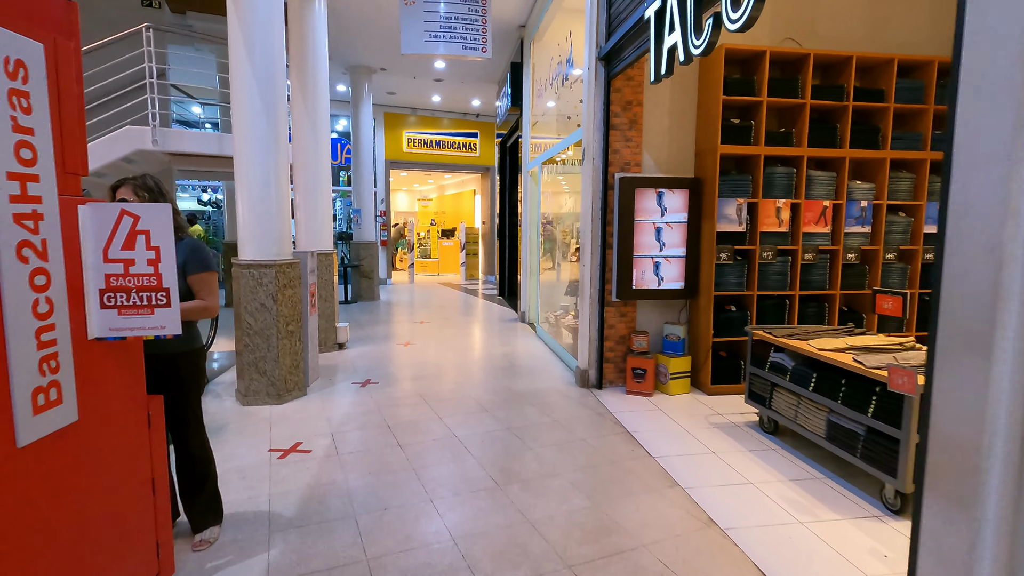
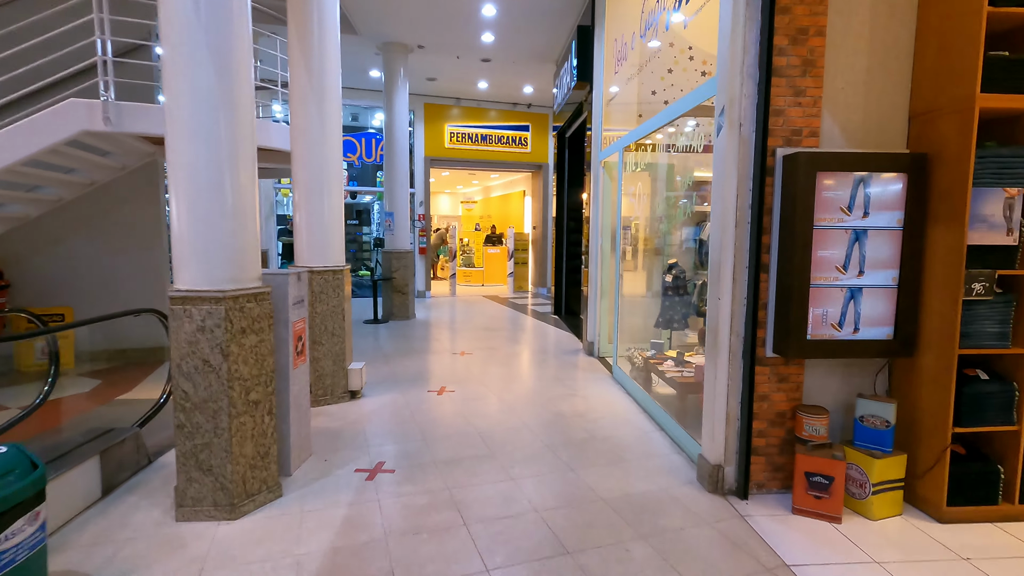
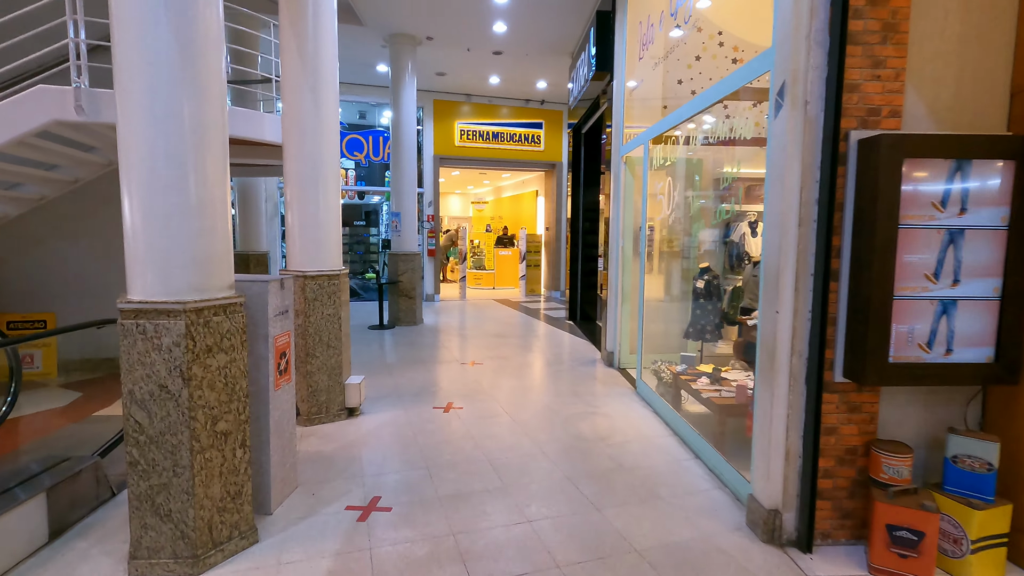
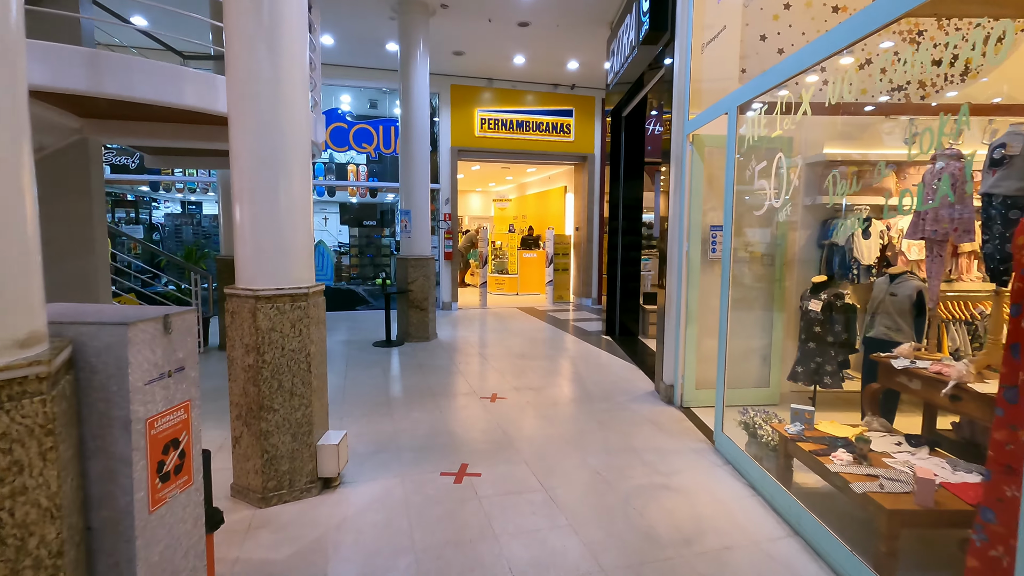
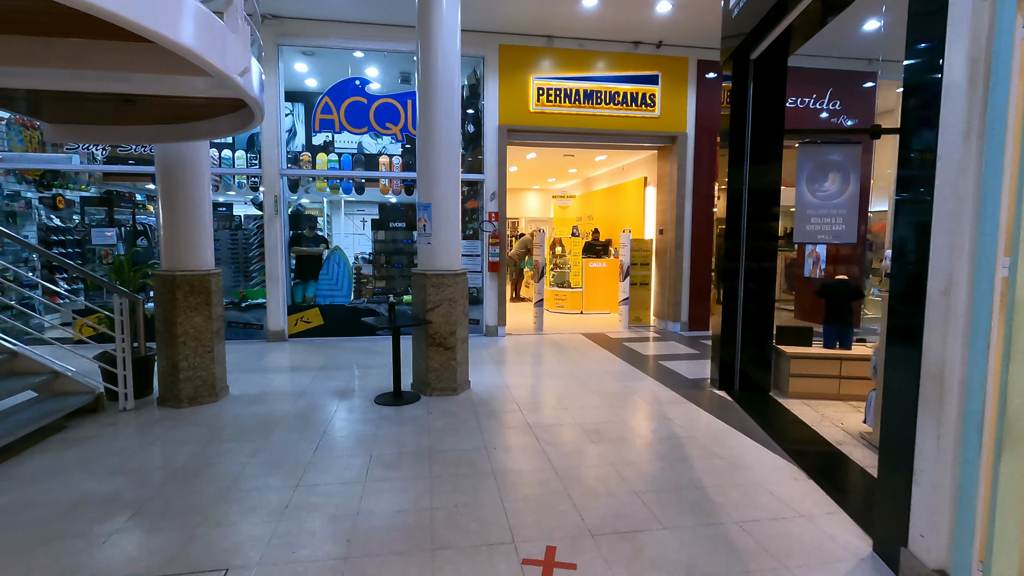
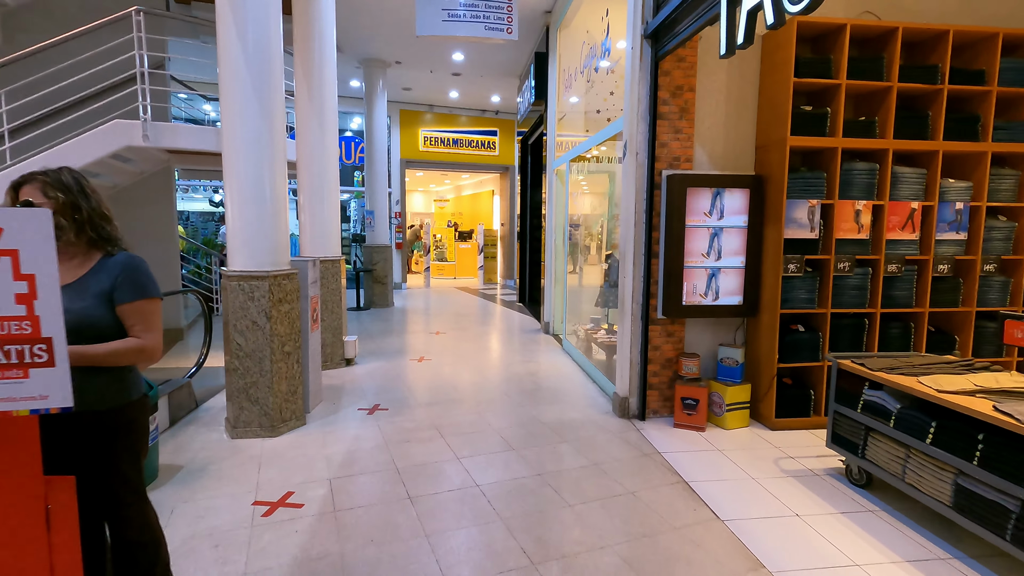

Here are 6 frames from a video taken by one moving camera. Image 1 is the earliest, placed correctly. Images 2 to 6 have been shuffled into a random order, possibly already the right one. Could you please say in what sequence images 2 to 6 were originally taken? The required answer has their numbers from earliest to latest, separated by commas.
6, 2, 3, 4, 5
